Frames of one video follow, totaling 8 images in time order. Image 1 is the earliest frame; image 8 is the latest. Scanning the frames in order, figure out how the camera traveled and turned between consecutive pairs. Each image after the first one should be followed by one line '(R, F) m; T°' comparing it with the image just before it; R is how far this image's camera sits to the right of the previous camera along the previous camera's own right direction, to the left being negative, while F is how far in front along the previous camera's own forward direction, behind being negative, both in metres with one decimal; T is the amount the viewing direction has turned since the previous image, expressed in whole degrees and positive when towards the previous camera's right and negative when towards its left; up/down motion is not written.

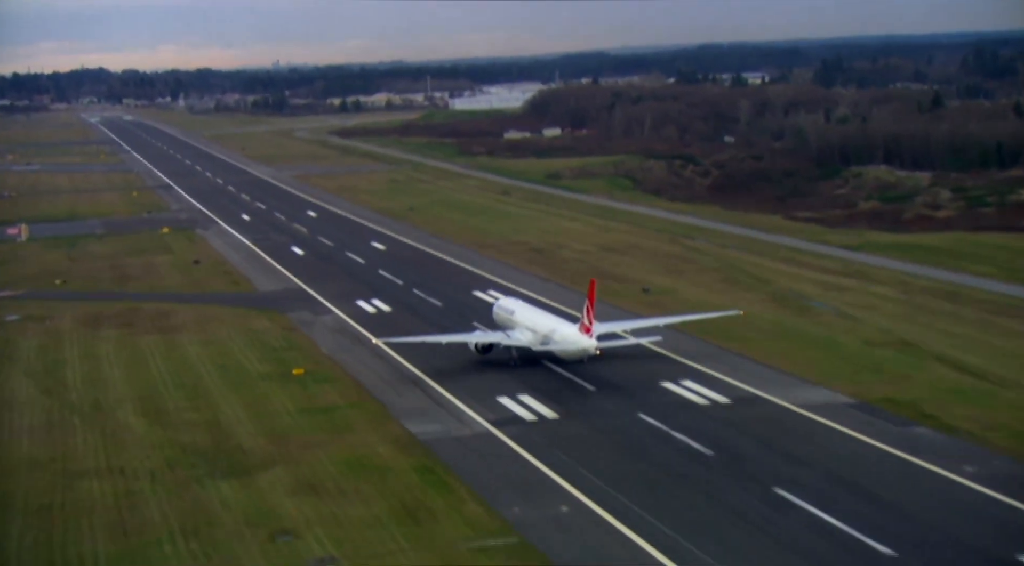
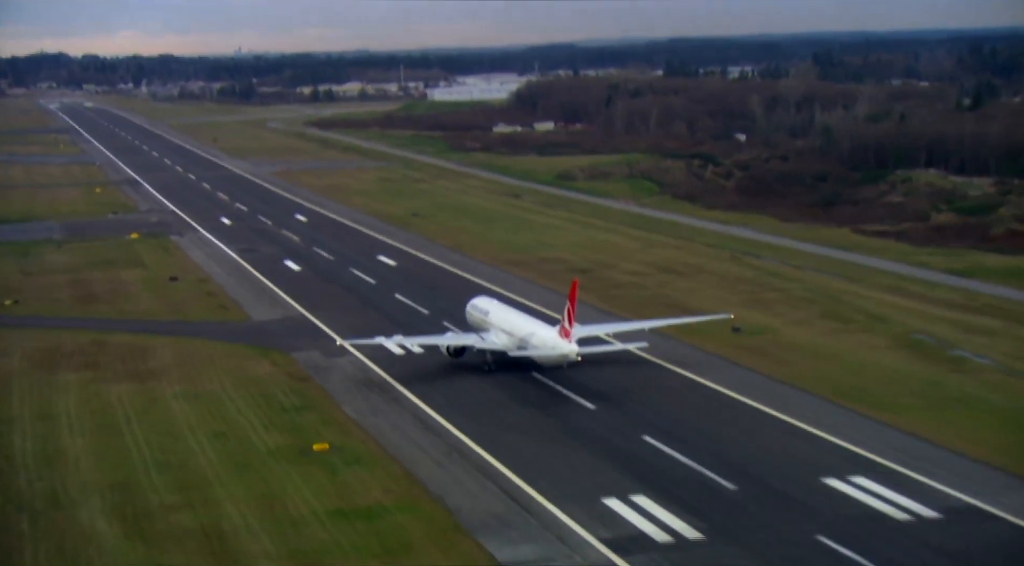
(-4.7, +14.0) m; +2°
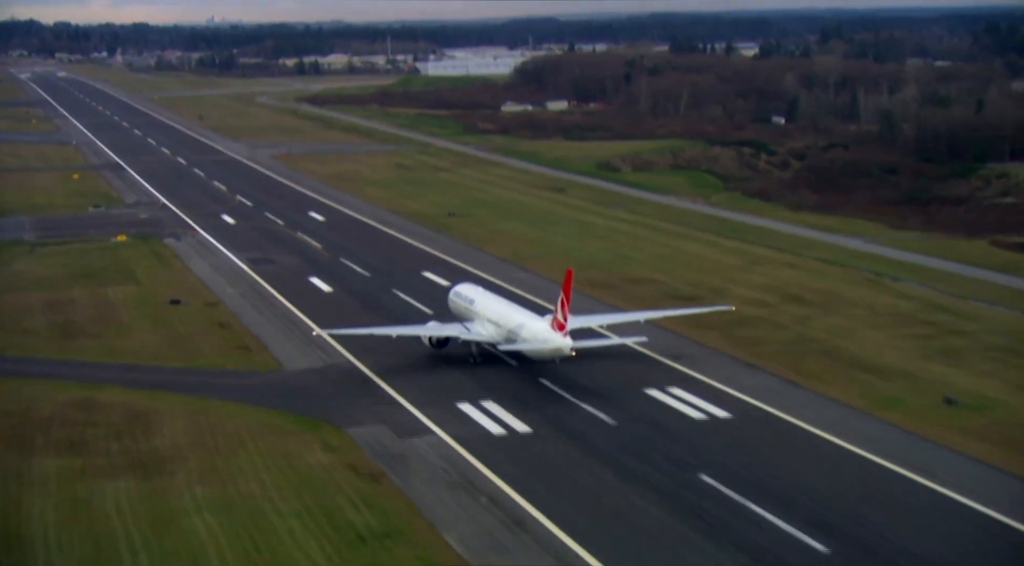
(-5.8, +15.5) m; +1°
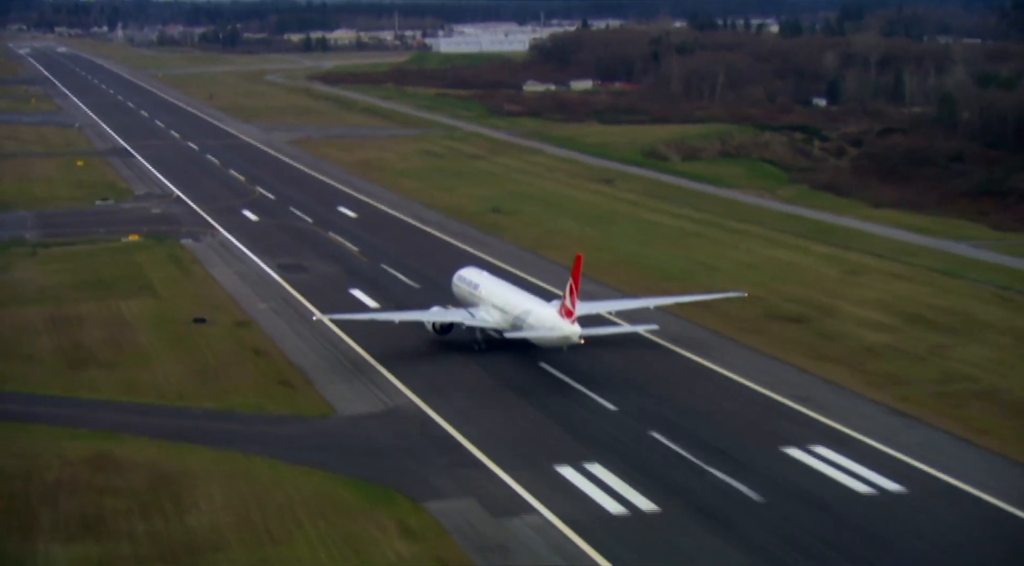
(-3.5, +8.6) m; 0°
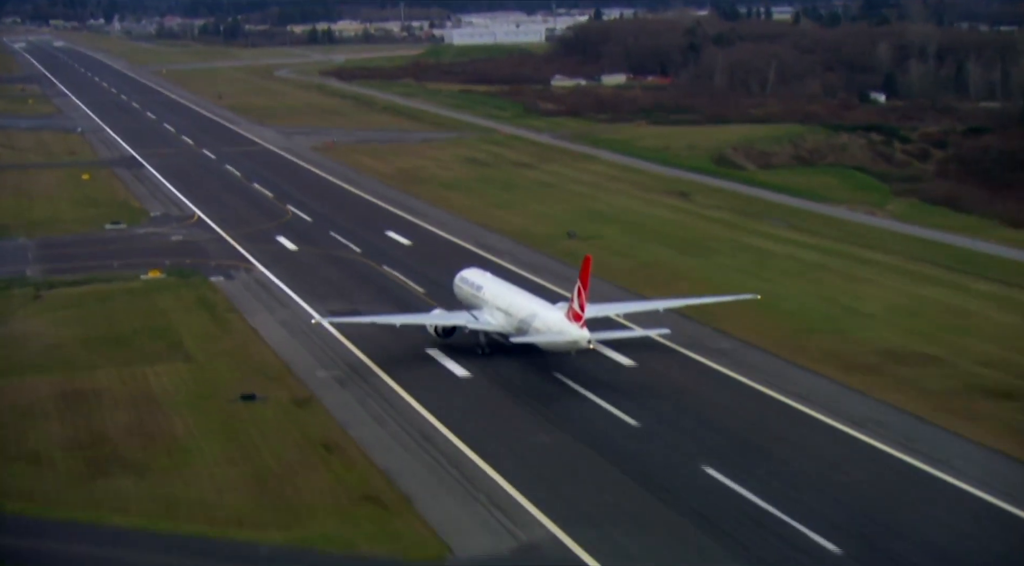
(-4.7, +11.4) m; 0°
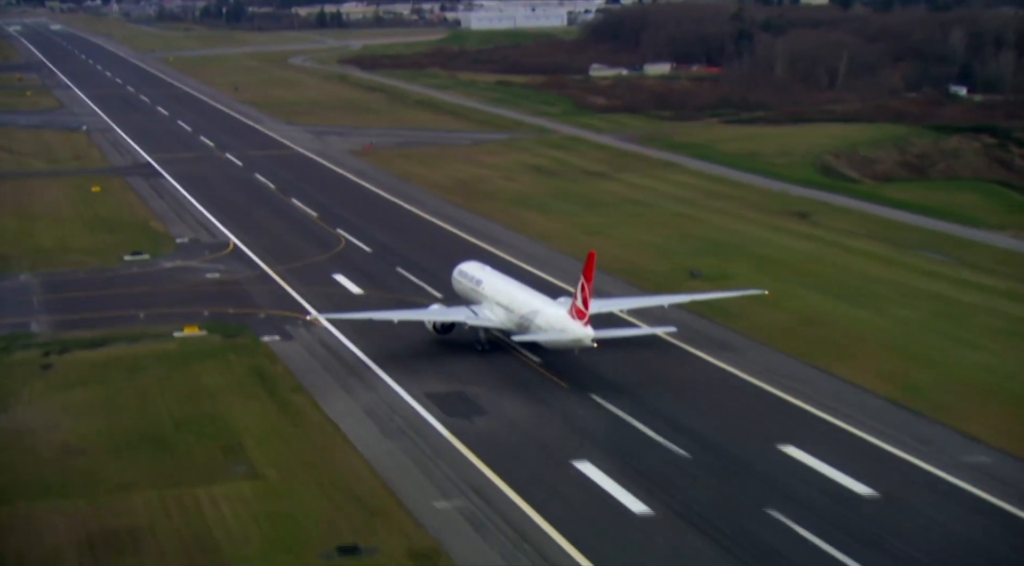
(-5.5, +13.0) m; 0°
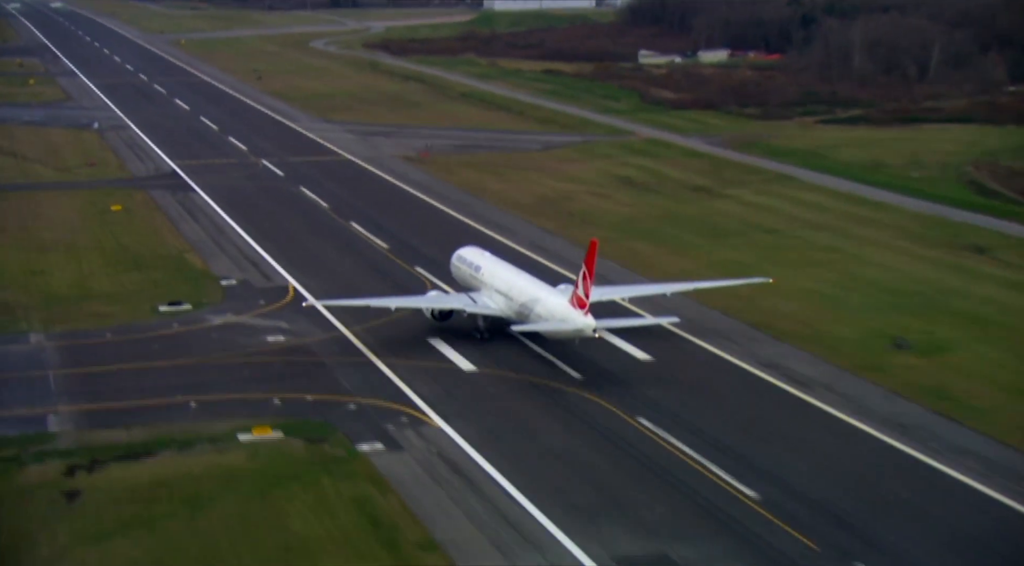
(-5.8, +13.3) m; 0°
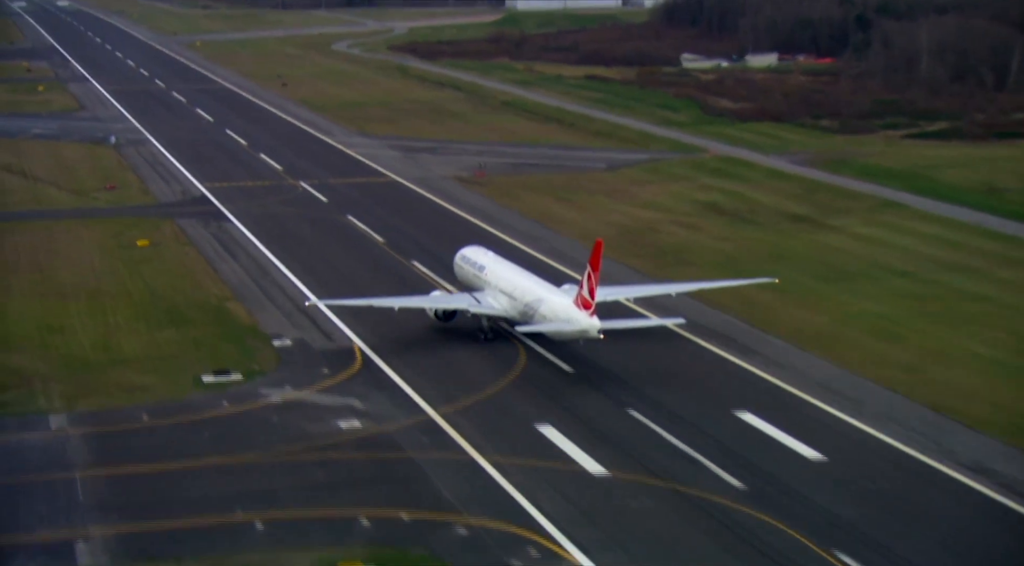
(-4.1, +9.0) m; 0°
